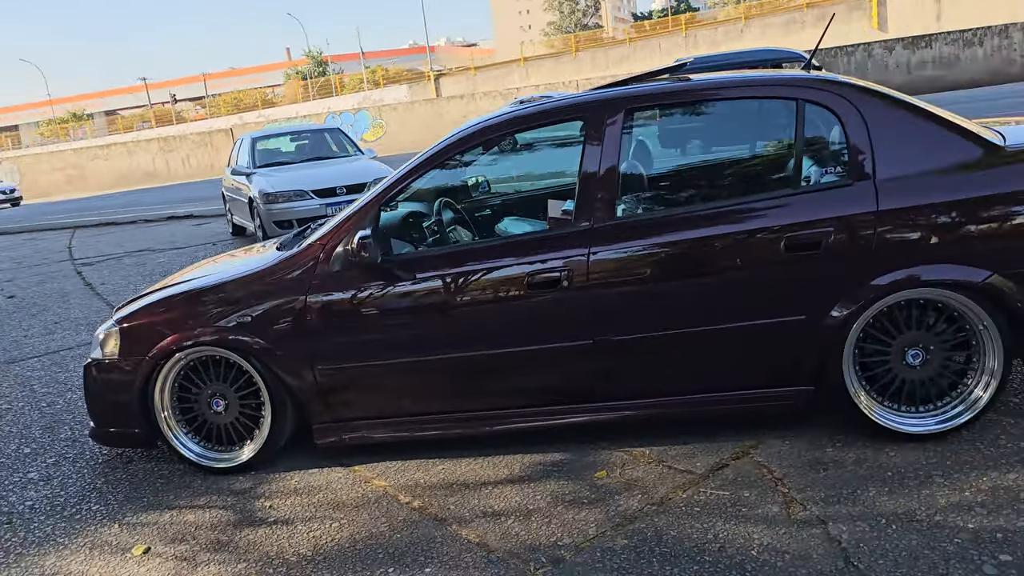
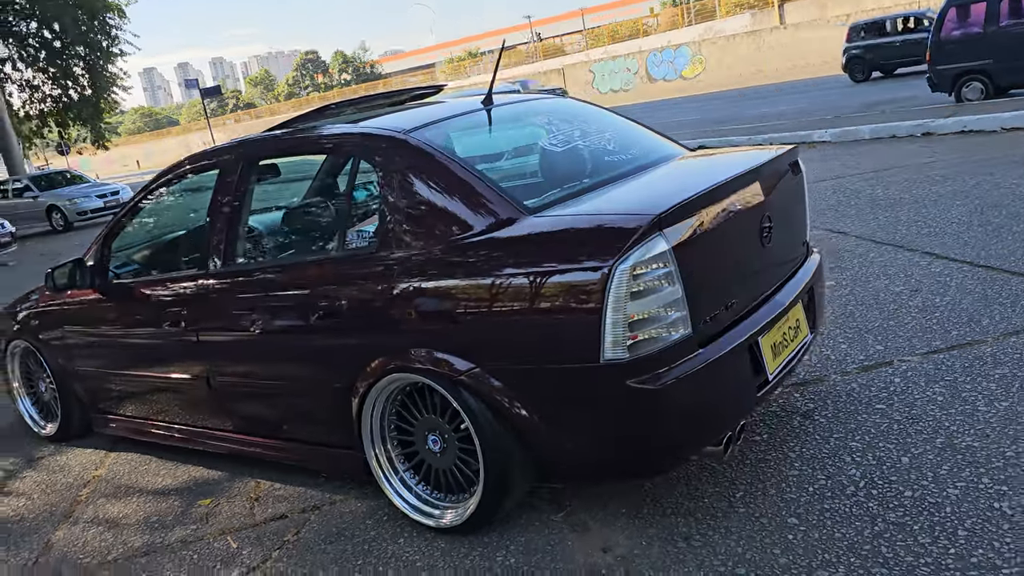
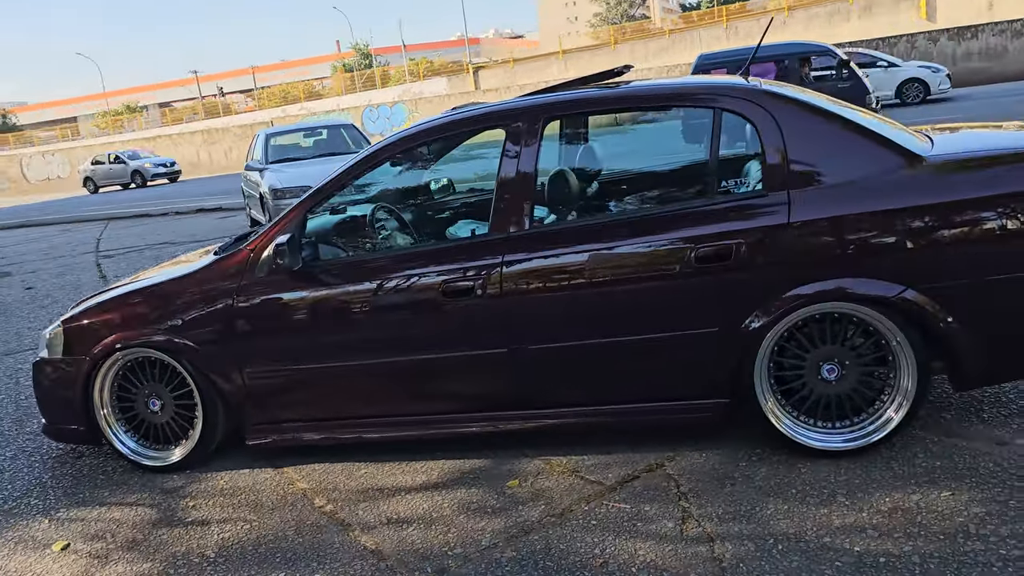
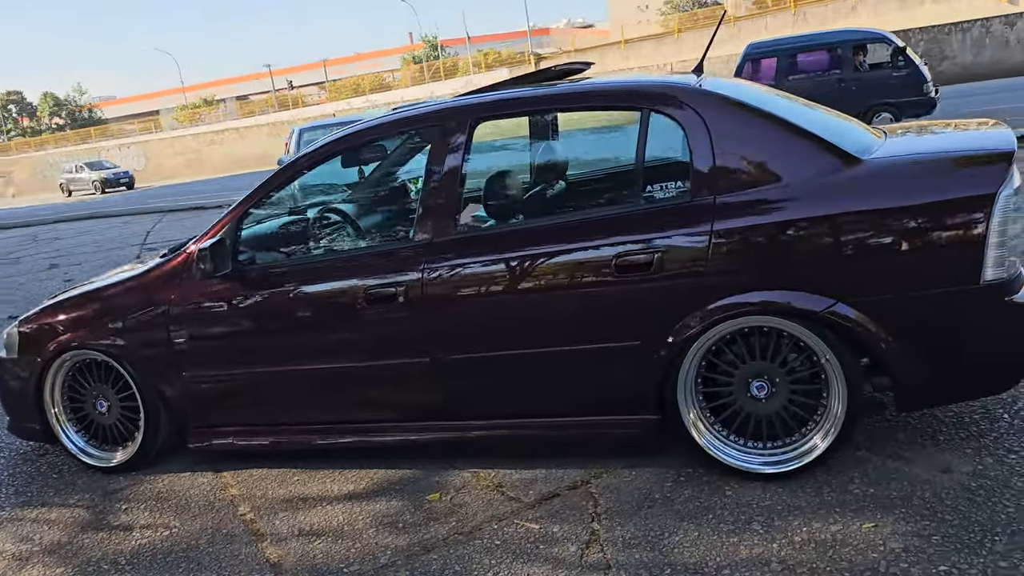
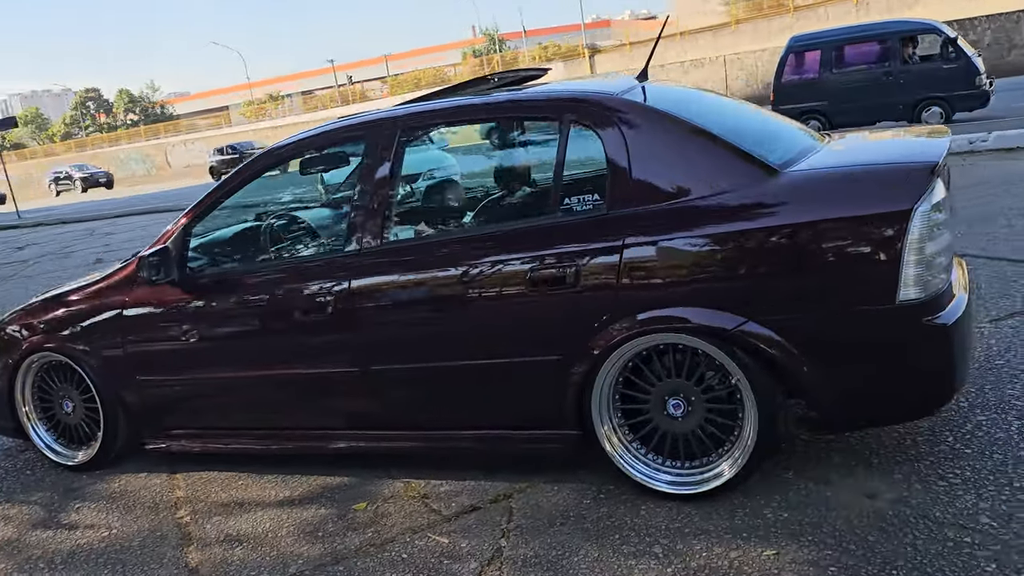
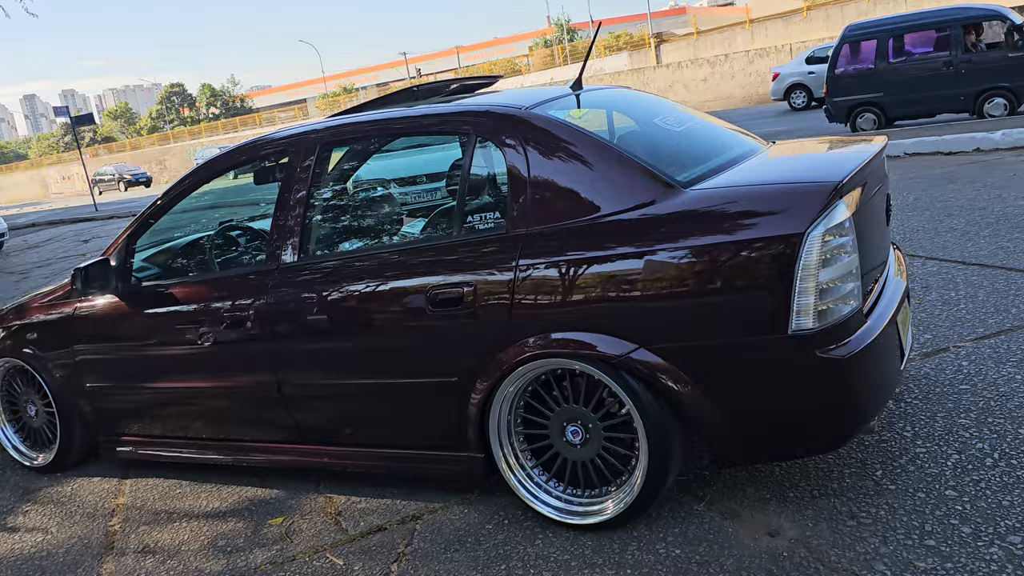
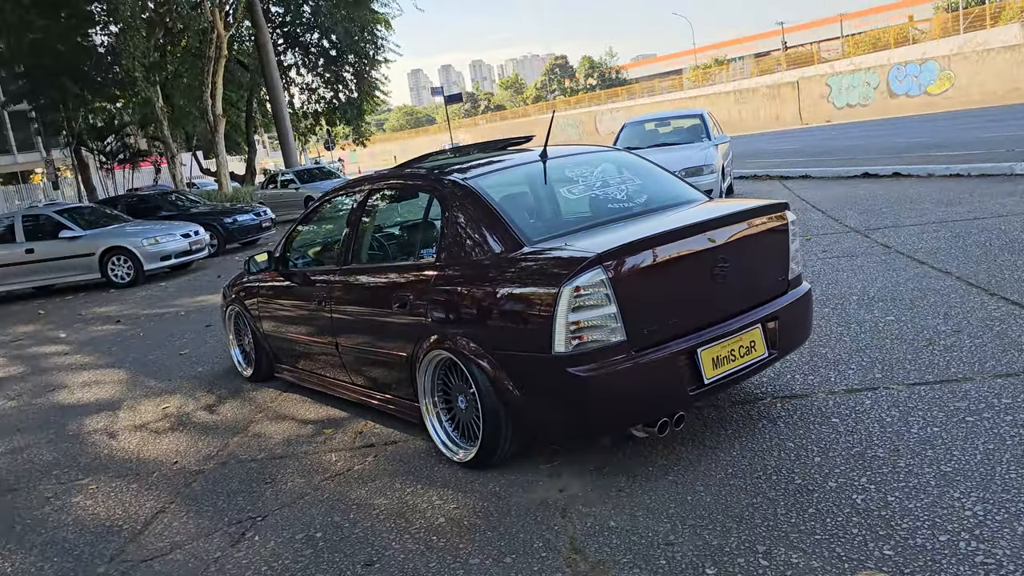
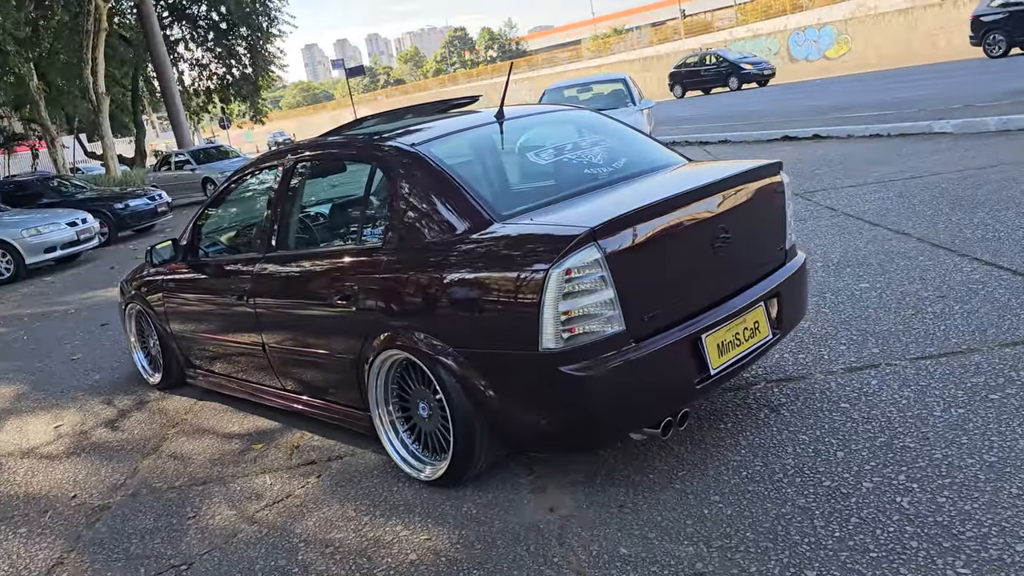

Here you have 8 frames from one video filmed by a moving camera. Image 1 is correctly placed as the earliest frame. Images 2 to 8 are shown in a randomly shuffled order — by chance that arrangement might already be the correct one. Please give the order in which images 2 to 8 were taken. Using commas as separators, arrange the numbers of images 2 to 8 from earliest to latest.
3, 4, 5, 6, 2, 8, 7
